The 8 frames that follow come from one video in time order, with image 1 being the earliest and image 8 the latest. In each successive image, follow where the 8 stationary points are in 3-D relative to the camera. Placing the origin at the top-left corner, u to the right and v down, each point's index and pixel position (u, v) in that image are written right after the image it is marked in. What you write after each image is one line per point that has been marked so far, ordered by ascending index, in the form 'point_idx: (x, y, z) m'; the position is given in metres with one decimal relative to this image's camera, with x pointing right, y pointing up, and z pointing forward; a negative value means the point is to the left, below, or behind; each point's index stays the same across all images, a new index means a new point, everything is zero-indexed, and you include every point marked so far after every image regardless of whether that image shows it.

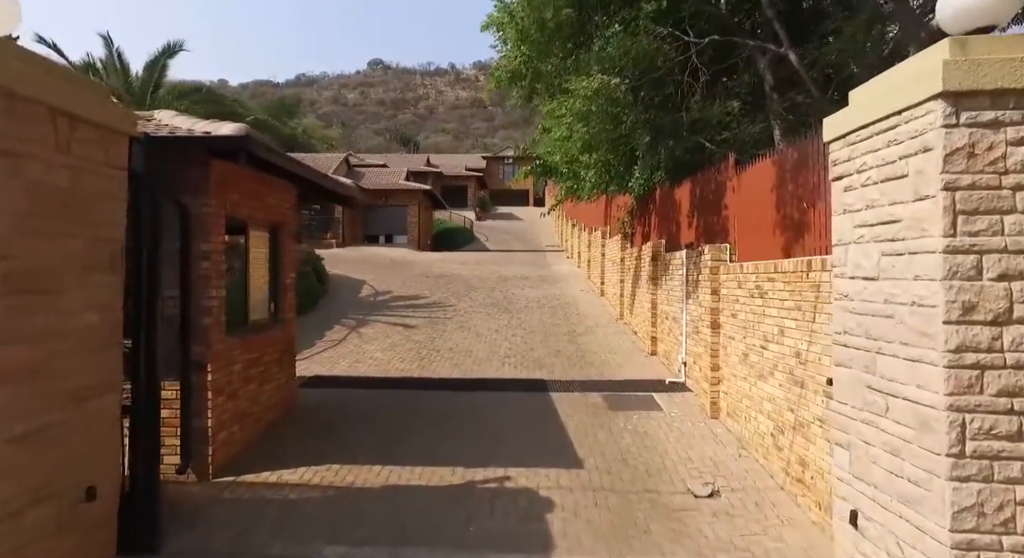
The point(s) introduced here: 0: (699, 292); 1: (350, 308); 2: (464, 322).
0: (+2.3, -0.1, +8.0) m
1: (-4.0, -0.8, +15.8) m
2: (-1.1, -1.0, +14.3) m
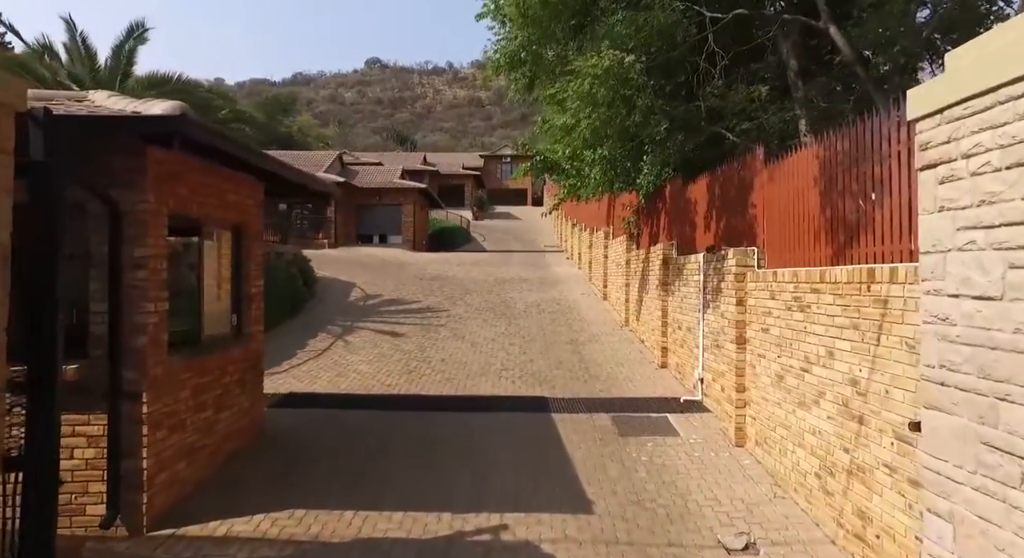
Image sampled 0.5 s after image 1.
0: (+2.3, -0.2, +7.1) m
1: (-4.0, -0.8, +14.9) m
2: (-1.1, -1.1, +13.4) m
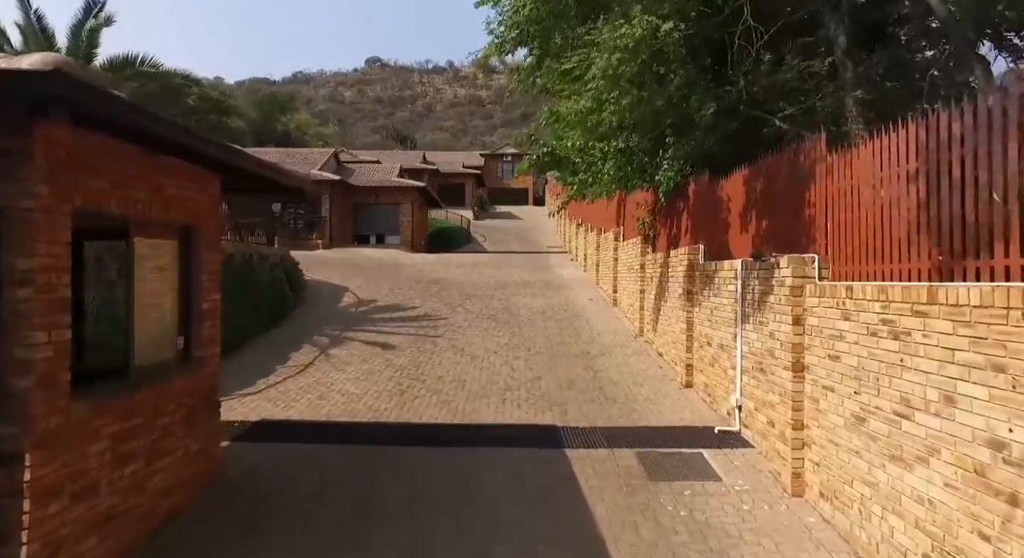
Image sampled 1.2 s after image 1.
0: (+2.4, -0.3, +6.0) m
1: (-3.9, -0.9, +13.8) m
2: (-1.0, -1.2, +12.3) m
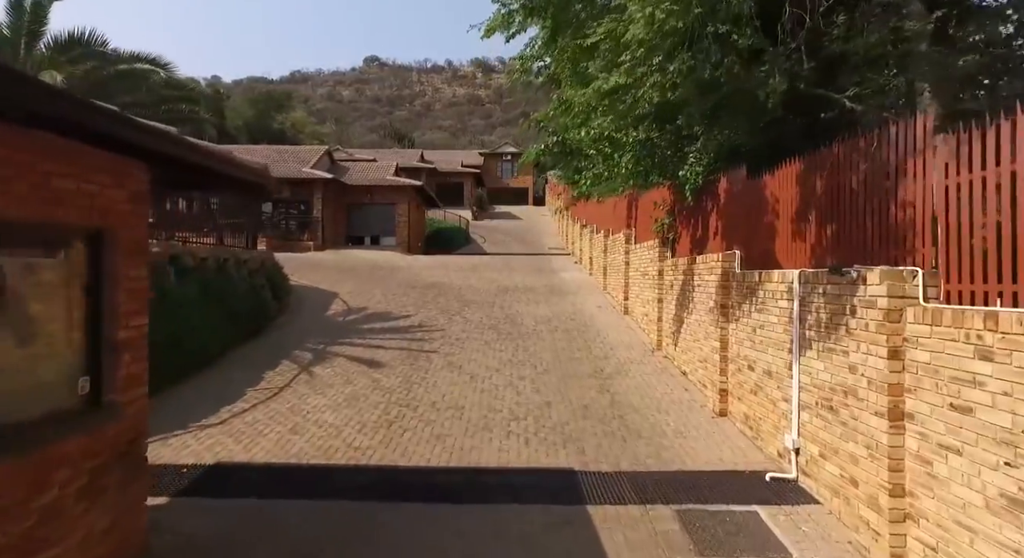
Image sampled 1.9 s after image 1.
0: (+2.4, -0.5, +4.7) m
1: (-3.9, -1.1, +12.5) m
2: (-1.0, -1.3, +11.0) m
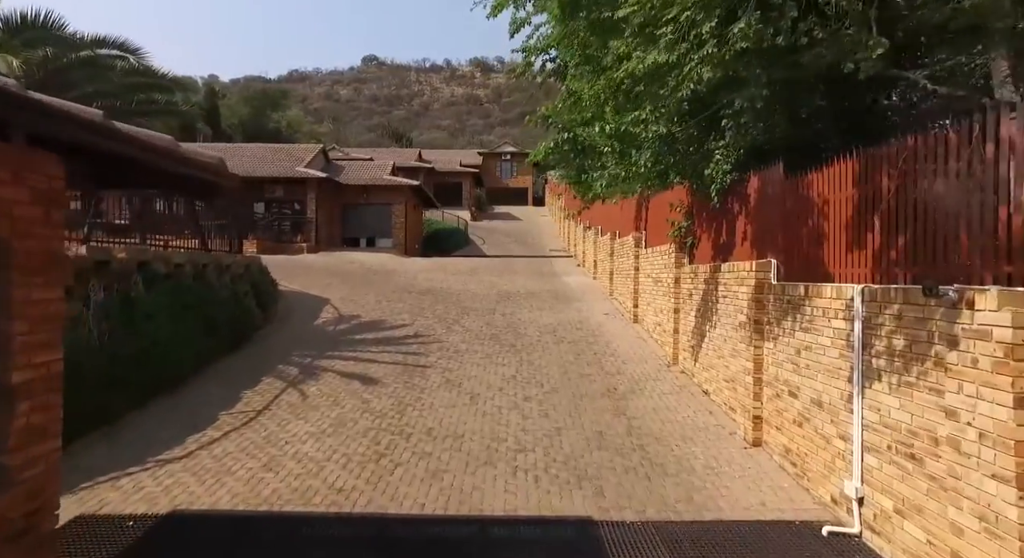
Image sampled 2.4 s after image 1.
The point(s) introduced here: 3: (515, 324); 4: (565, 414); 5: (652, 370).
0: (+2.5, -0.6, +3.8) m
1: (-3.8, -1.2, +11.6) m
2: (-0.9, -1.4, +10.1) m
3: (+0.1, -1.0, +13.9) m
4: (+0.7, -1.7, +8.1) m
5: (+2.2, -1.4, +10.3) m
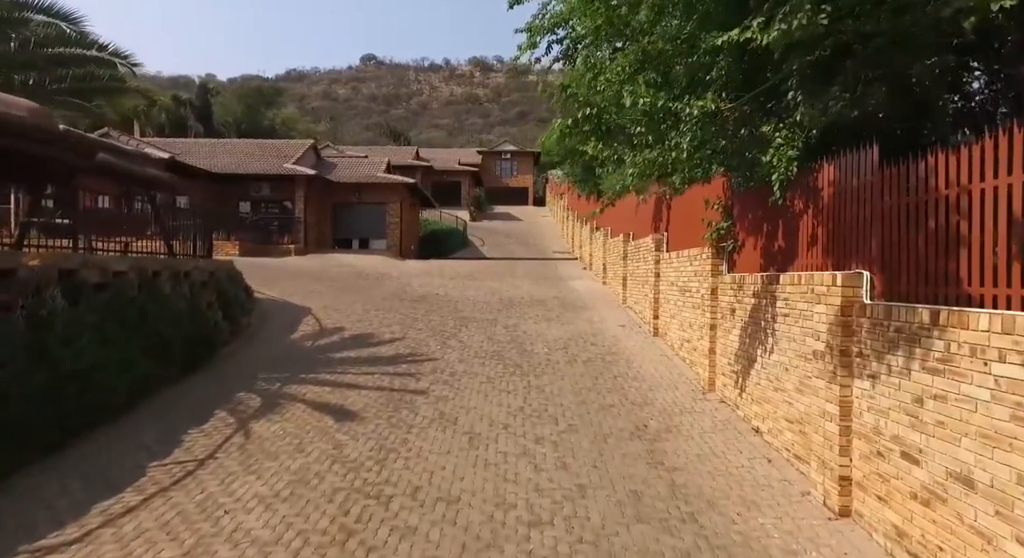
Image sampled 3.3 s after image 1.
0: (+2.6, -0.7, +2.2) m
1: (-3.8, -1.3, +9.9) m
2: (-0.8, -1.6, +8.4) m
3: (+0.1, -1.1, +12.2) m
4: (+0.7, -1.8, +6.4) m
5: (+2.3, -1.6, +8.6) m
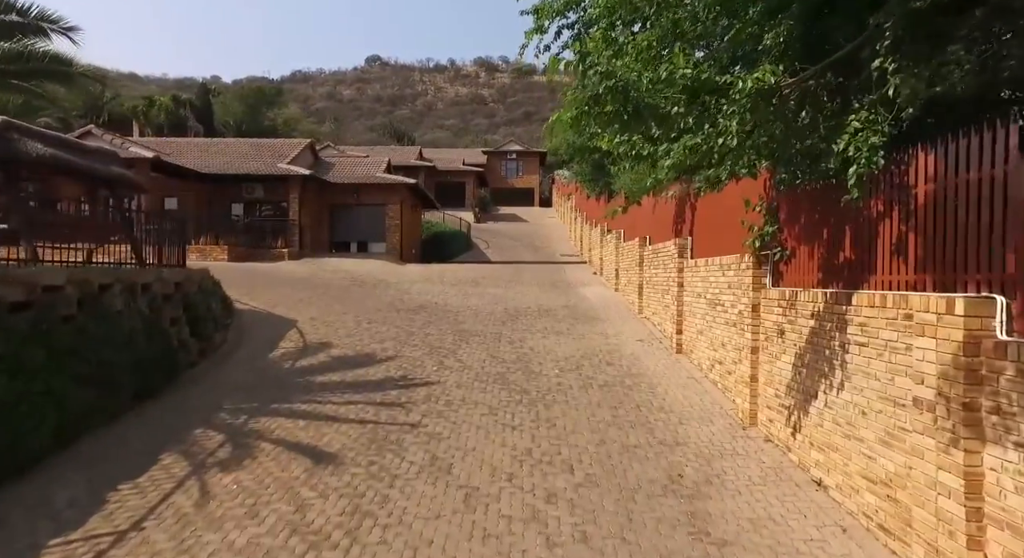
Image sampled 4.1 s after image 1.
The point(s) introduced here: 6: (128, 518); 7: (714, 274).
0: (+2.6, -0.9, +0.8) m
1: (-3.7, -1.5, +8.6) m
2: (-0.8, -1.8, +7.1) m
3: (+0.2, -1.3, +10.9) m
4: (+0.8, -2.0, +5.0) m
5: (+2.4, -1.7, +7.2) m
6: (-3.1, -1.9, +5.2) m
7: (+2.9, 0.0, +9.5) m
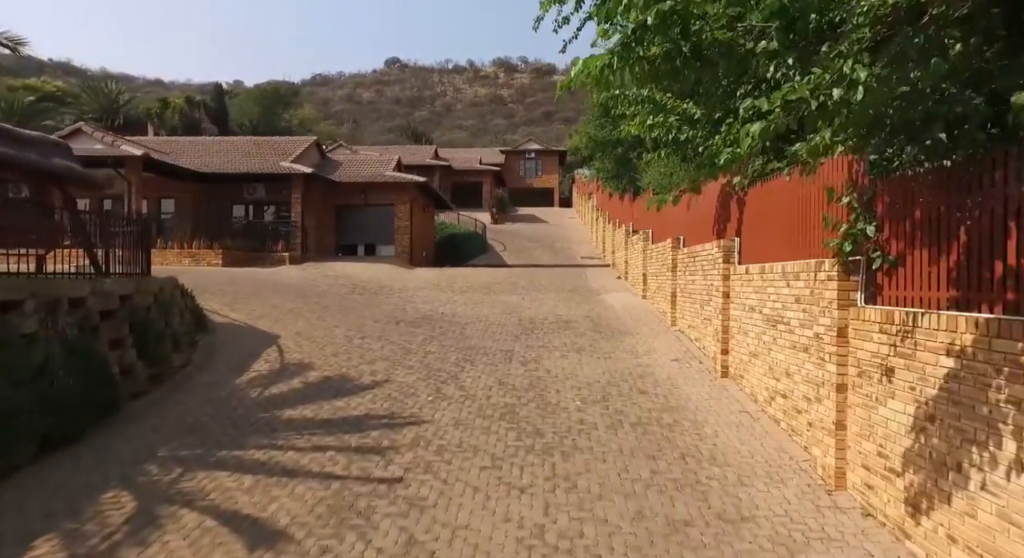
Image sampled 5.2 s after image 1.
0: (+2.5, -1.0, -1.1) m
1: (-3.6, -1.7, +6.9) m
2: (-0.7, -1.9, +5.3) m
3: (+0.4, -1.4, +9.1) m
4: (+0.8, -2.1, +3.2) m
5: (+2.4, -1.9, +5.3) m
6: (-3.1, -2.0, +3.4) m
7: (+3.1, -0.1, +7.6) m
